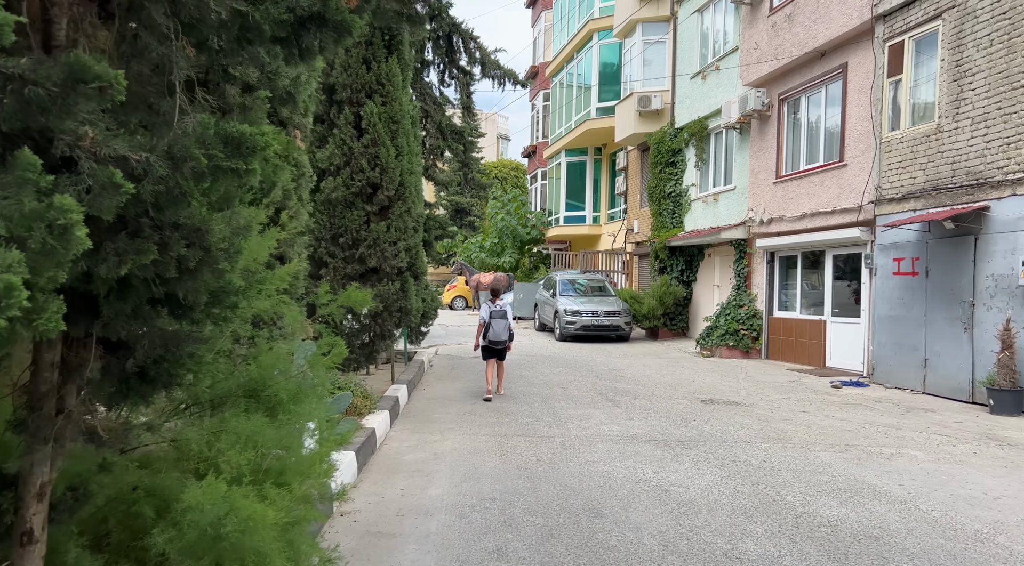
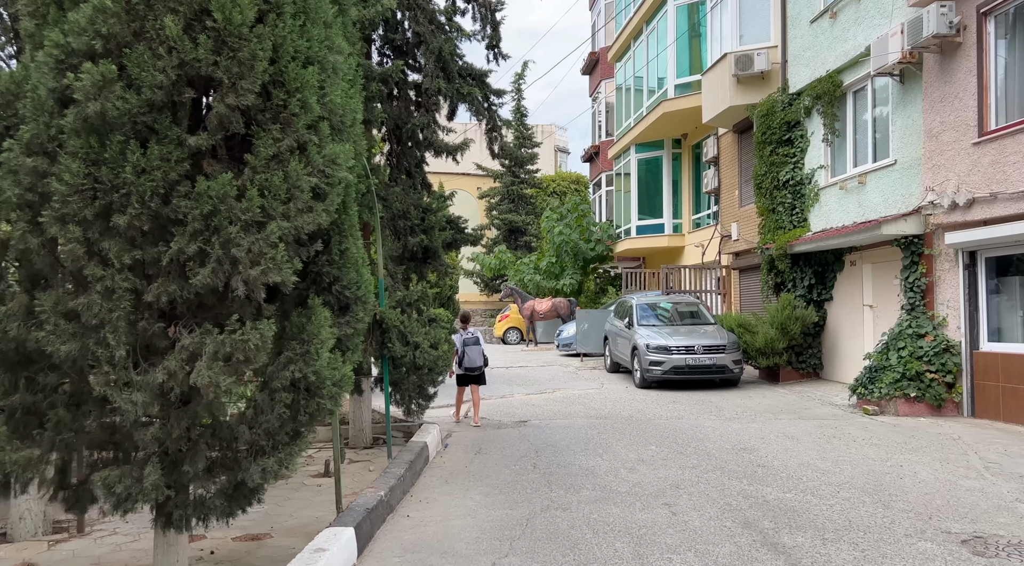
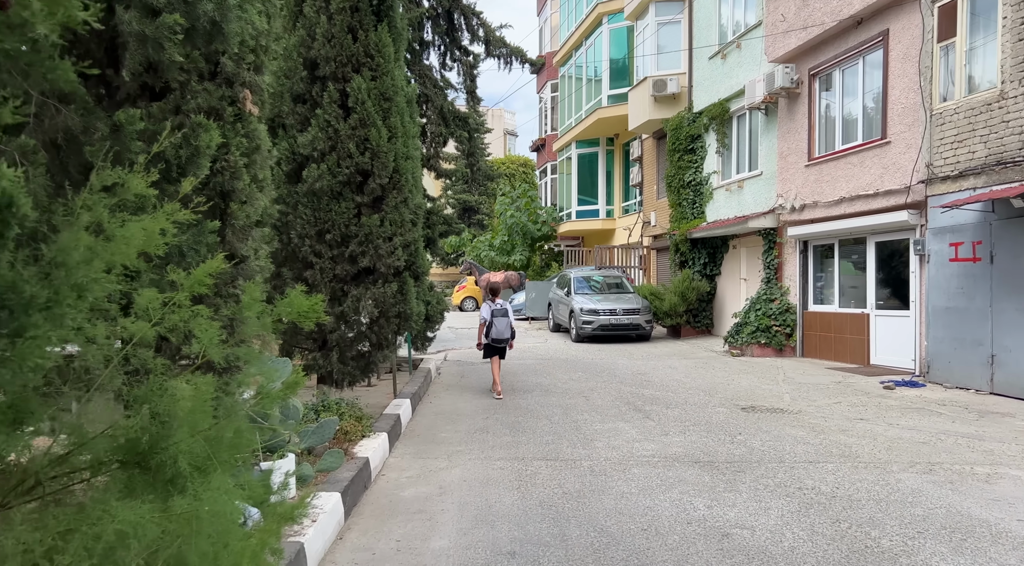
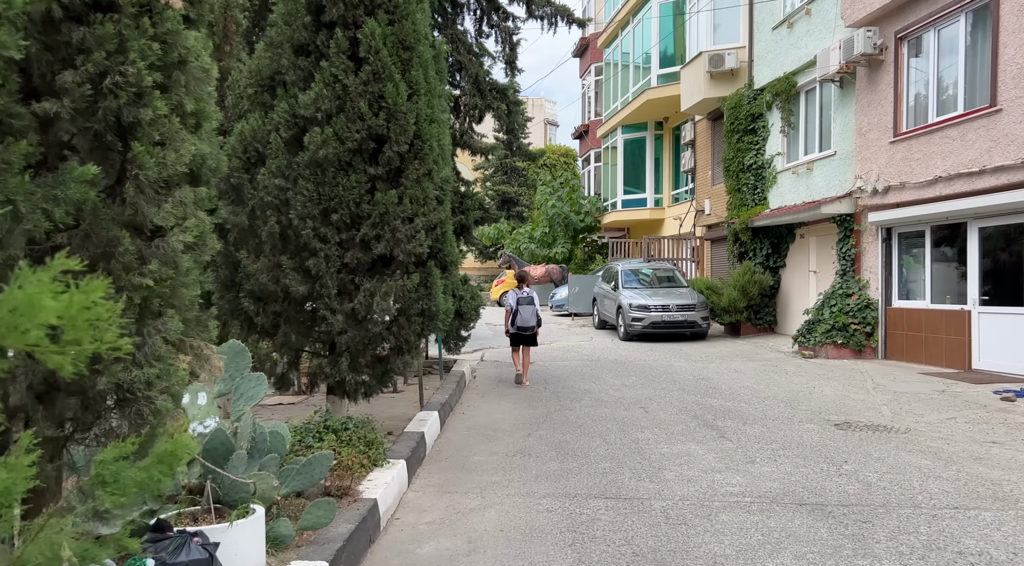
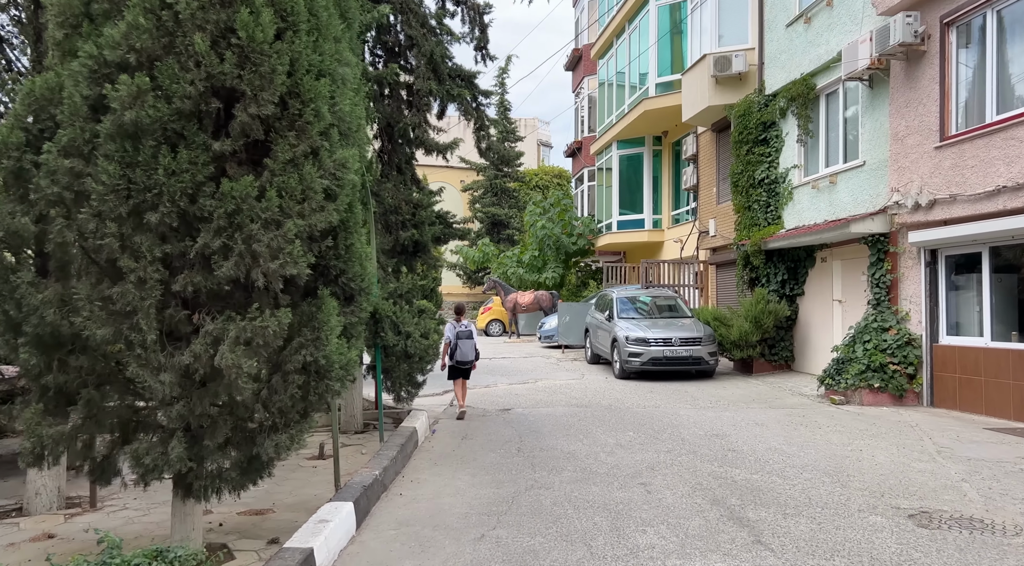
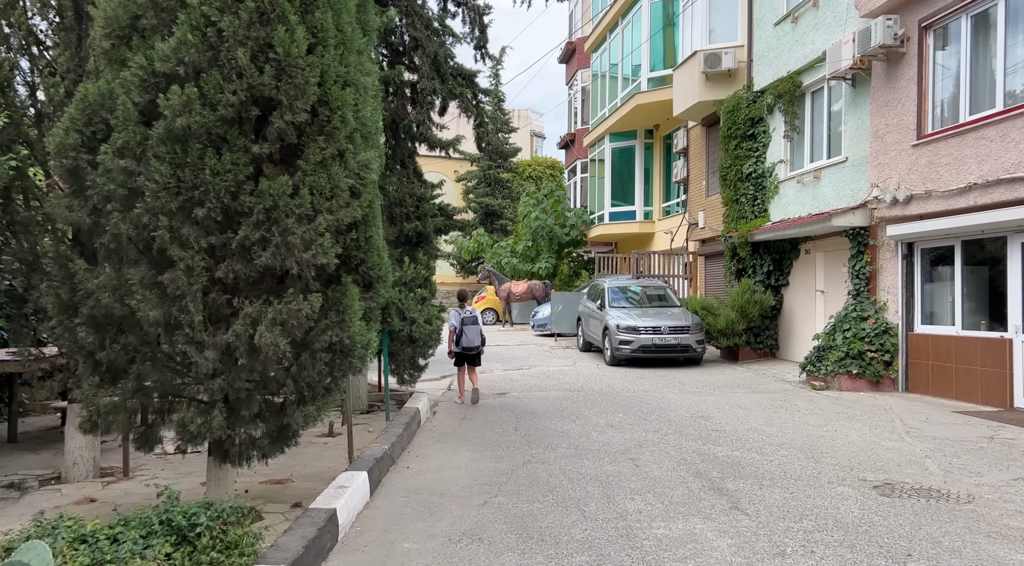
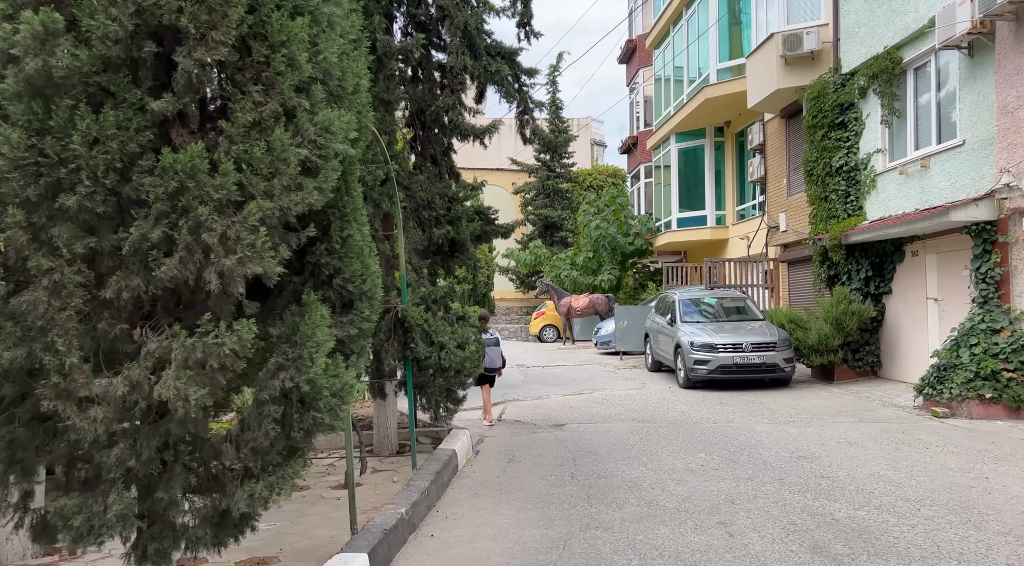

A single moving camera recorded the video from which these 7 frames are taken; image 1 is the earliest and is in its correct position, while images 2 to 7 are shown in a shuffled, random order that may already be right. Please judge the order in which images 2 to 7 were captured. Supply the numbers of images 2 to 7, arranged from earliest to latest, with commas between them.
3, 4, 6, 5, 2, 7
